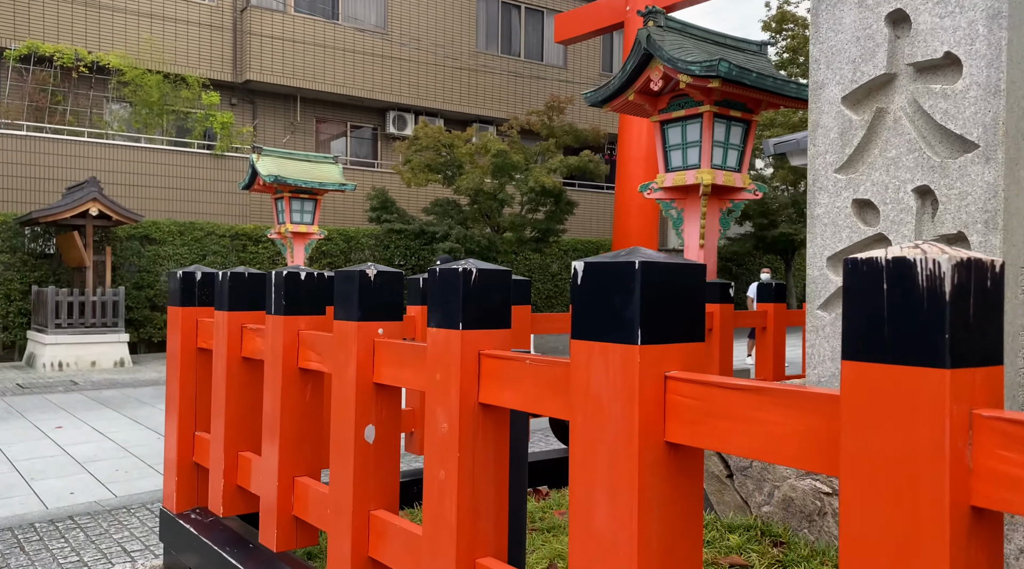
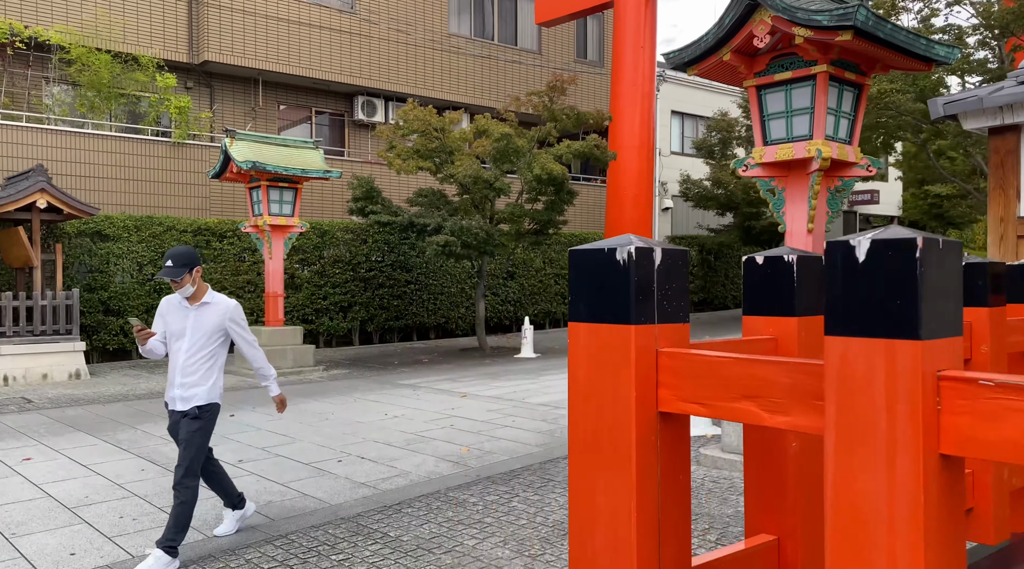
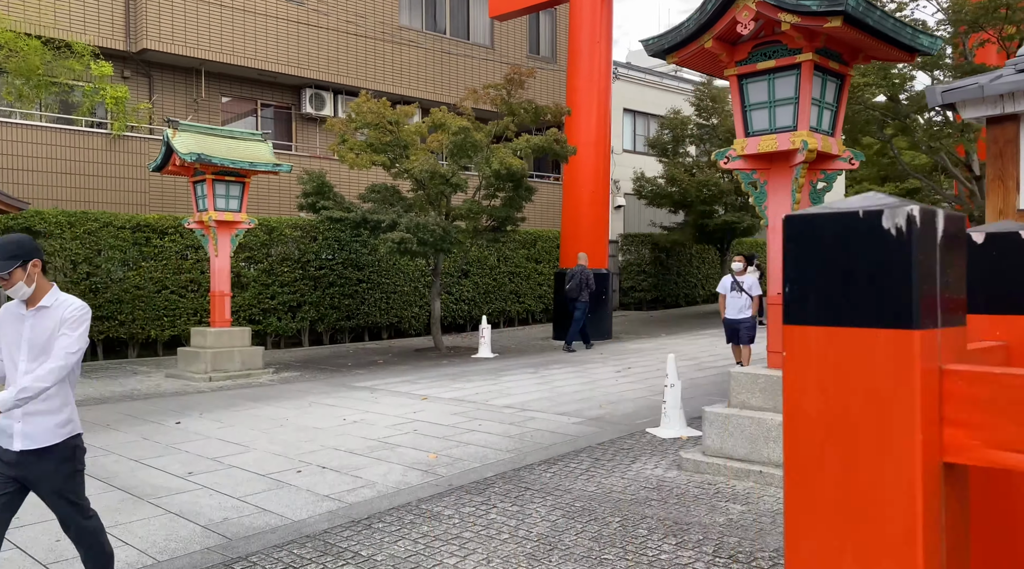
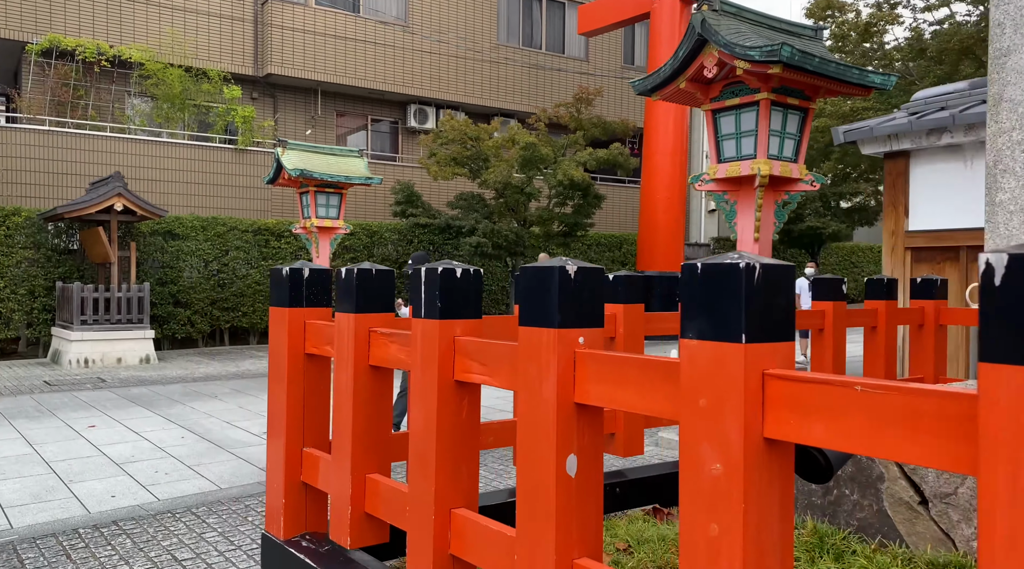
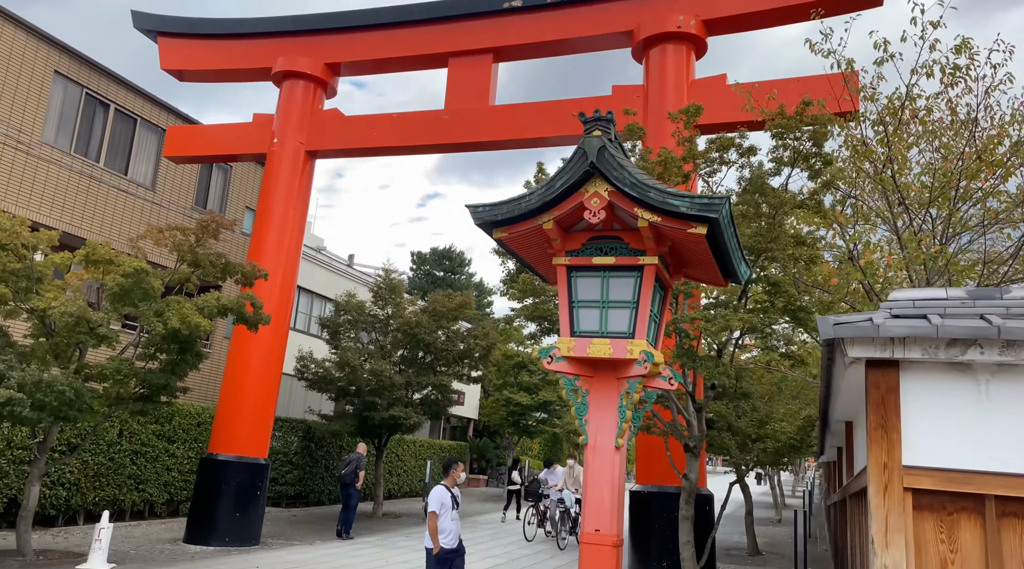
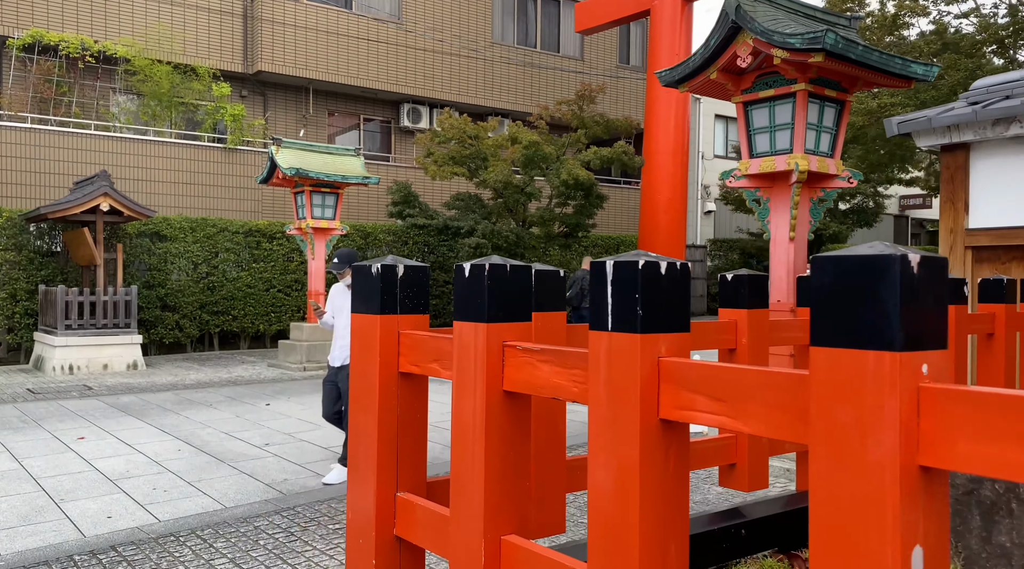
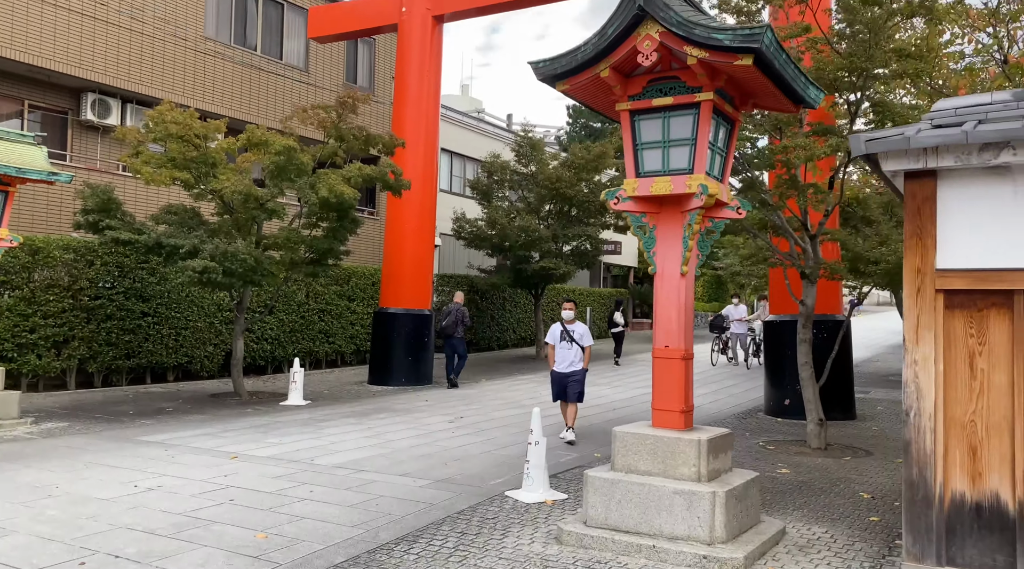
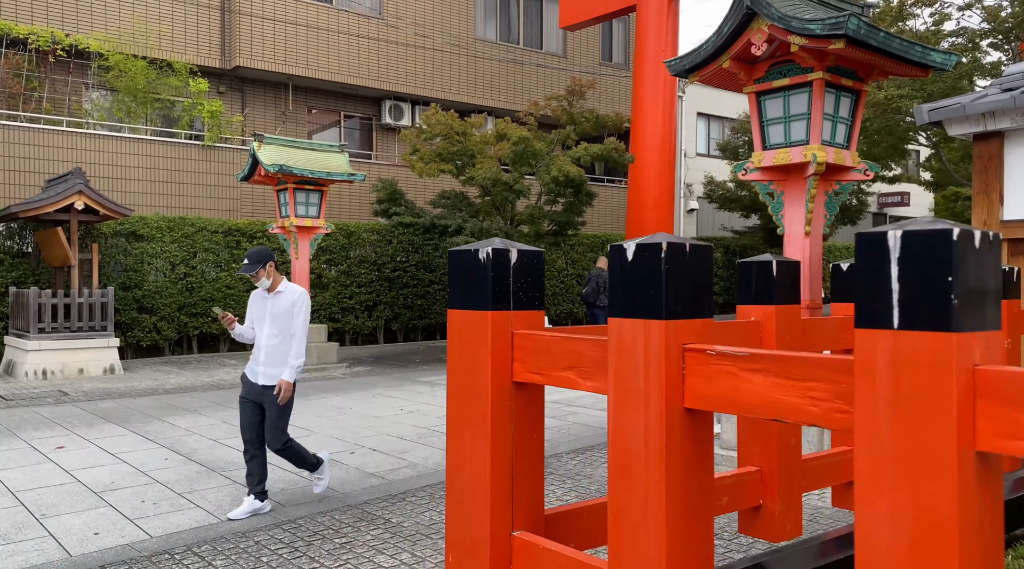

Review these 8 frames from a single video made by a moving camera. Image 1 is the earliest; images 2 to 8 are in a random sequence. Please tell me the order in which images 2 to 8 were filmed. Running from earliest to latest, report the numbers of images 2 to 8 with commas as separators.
4, 6, 8, 2, 3, 7, 5
